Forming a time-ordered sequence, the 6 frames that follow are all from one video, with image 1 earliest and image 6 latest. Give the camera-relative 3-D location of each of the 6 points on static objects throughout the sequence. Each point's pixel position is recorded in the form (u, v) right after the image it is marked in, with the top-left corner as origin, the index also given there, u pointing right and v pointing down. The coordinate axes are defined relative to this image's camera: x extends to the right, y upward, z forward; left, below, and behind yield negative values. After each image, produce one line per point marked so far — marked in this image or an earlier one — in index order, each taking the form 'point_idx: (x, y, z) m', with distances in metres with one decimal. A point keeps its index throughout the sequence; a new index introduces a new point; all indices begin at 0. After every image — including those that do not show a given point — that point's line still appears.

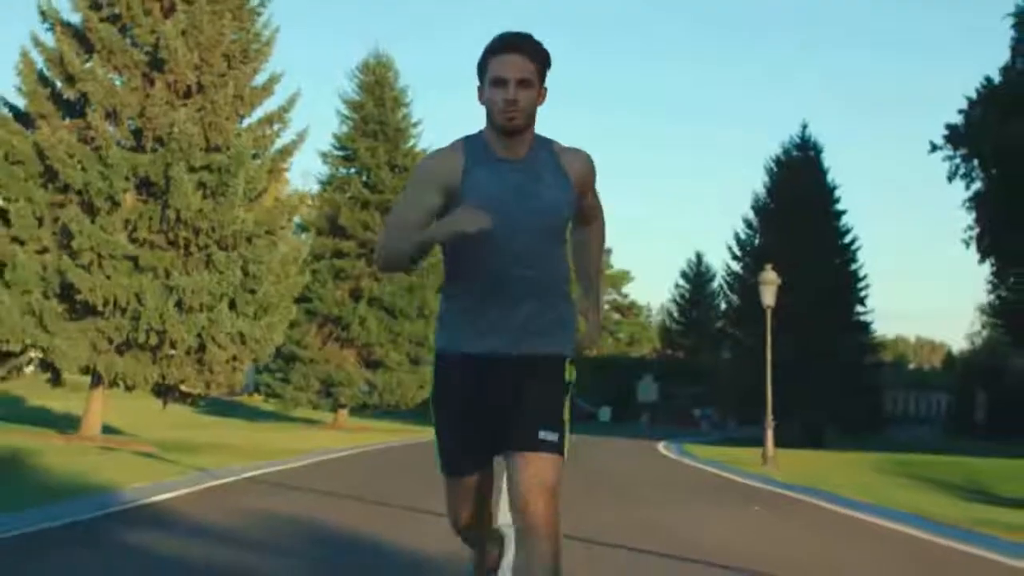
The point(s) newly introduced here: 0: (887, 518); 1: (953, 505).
0: (+4.6, -2.8, +17.9) m
1: (+6.1, -2.9, +19.7) m
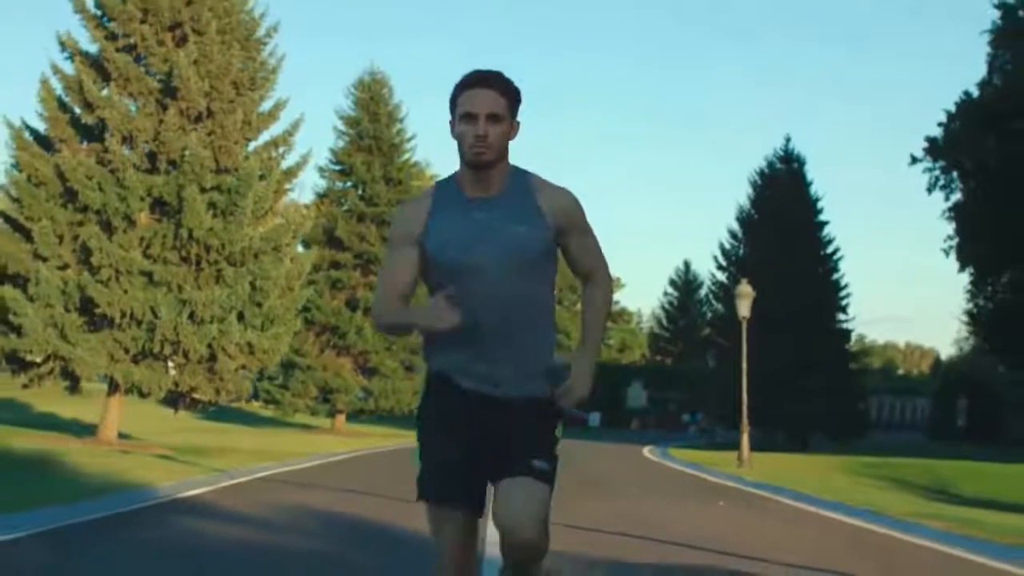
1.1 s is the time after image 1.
0: (+4.4, -3.0, +19.3) m
1: (+6.0, -3.1, +21.2) m
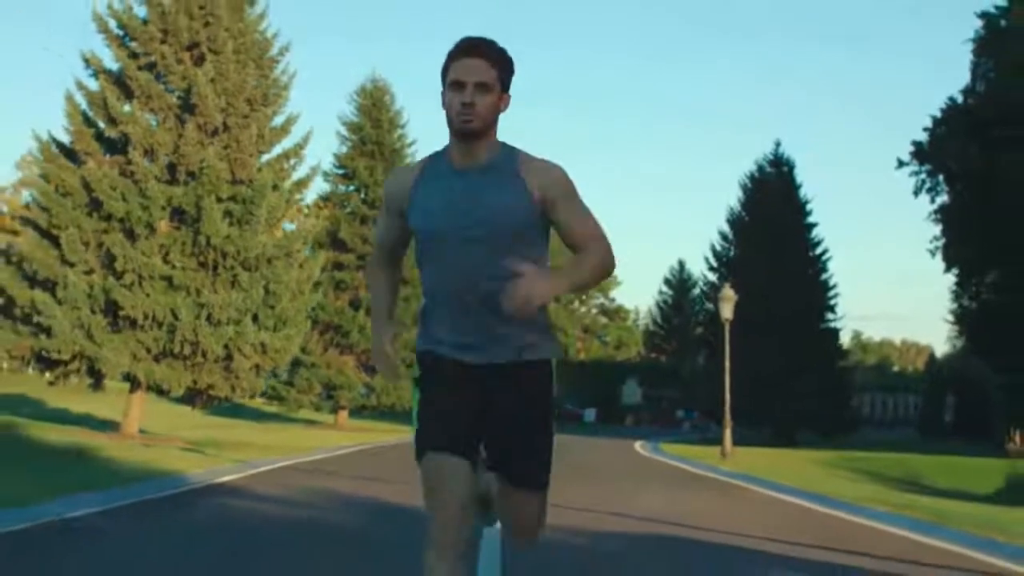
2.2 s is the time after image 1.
0: (+4.4, -3.1, +20.9) m
1: (+5.9, -3.2, +22.7) m
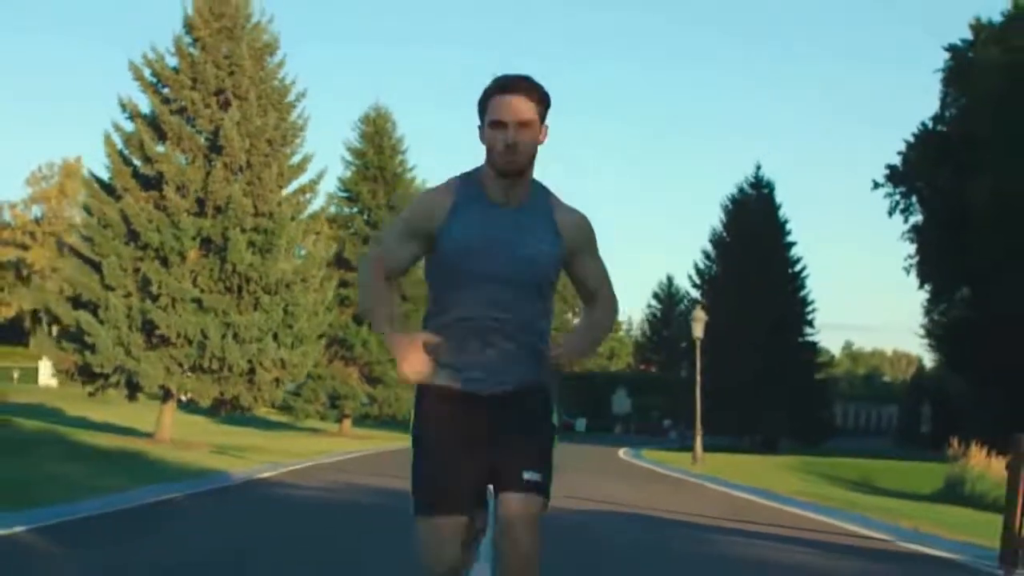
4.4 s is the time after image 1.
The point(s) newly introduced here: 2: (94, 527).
0: (+4.3, -3.5, +23.7) m
1: (+5.8, -3.6, +25.6) m
2: (-4.2, -2.4, +14.7) m
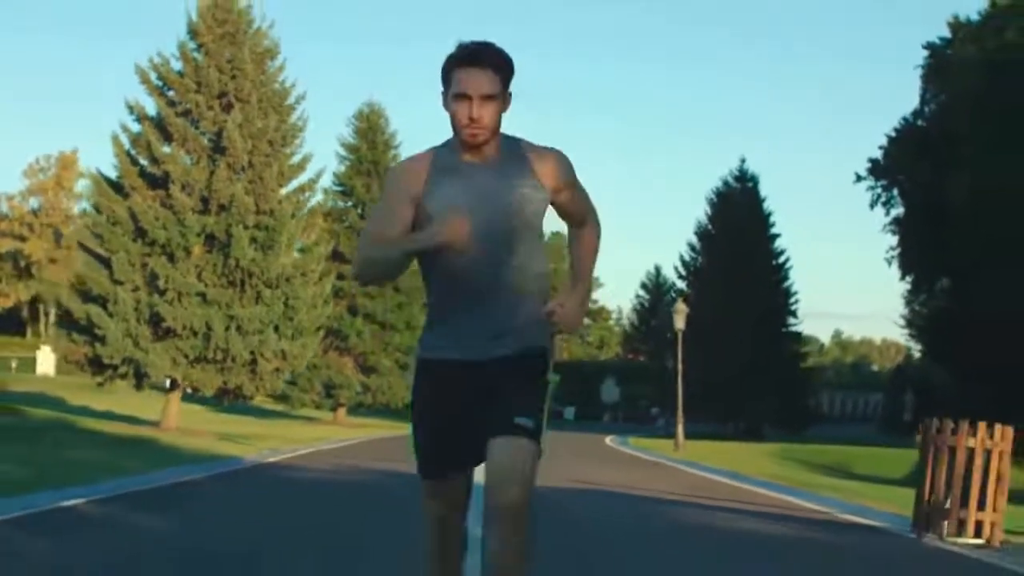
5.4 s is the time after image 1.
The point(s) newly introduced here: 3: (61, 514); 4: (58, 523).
0: (+4.1, -3.4, +25.1) m
1: (+5.6, -3.5, +27.0) m
2: (-4.4, -2.4, +16.0) m
3: (-4.7, -2.4, +15.0) m
4: (-4.6, -2.4, +14.4) m
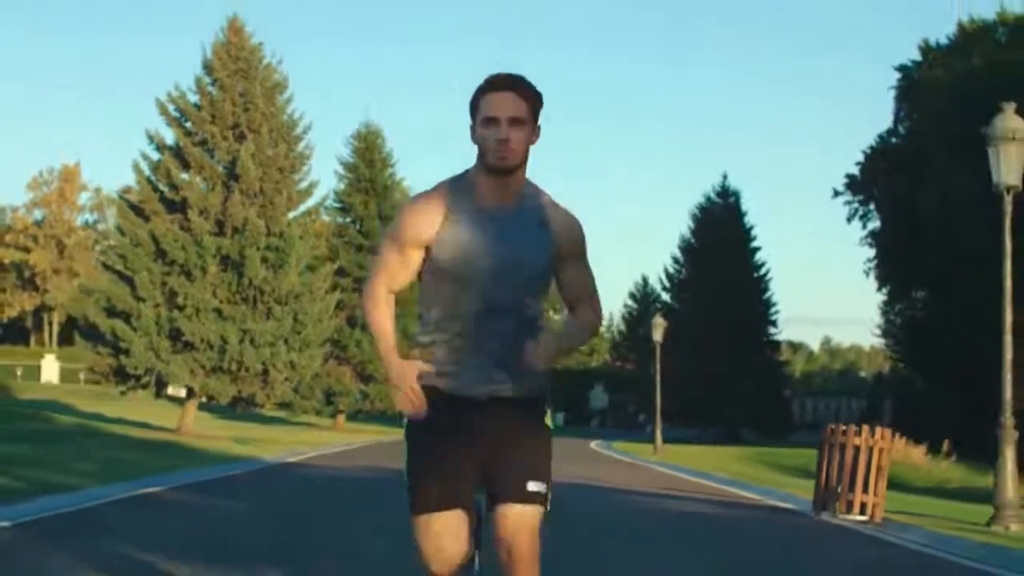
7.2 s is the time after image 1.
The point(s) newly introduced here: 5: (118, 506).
0: (+3.9, -3.7, +27.6) m
1: (+5.4, -3.8, +29.4) m
2: (-4.5, -2.7, +18.4) m
3: (-4.8, -2.7, +17.4) m
4: (-4.7, -2.6, +16.8) m
5: (-4.8, -2.7, +17.3) m
